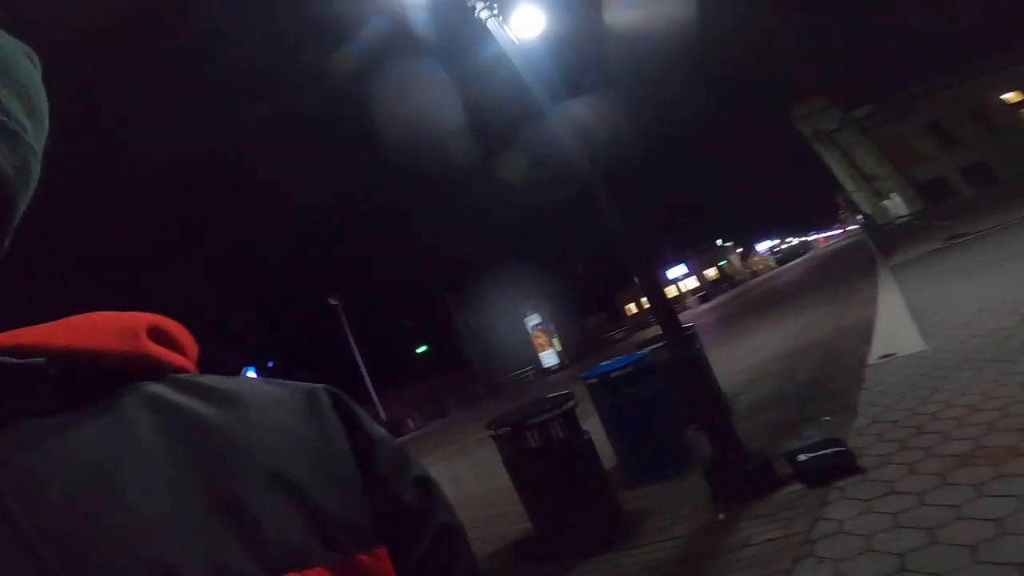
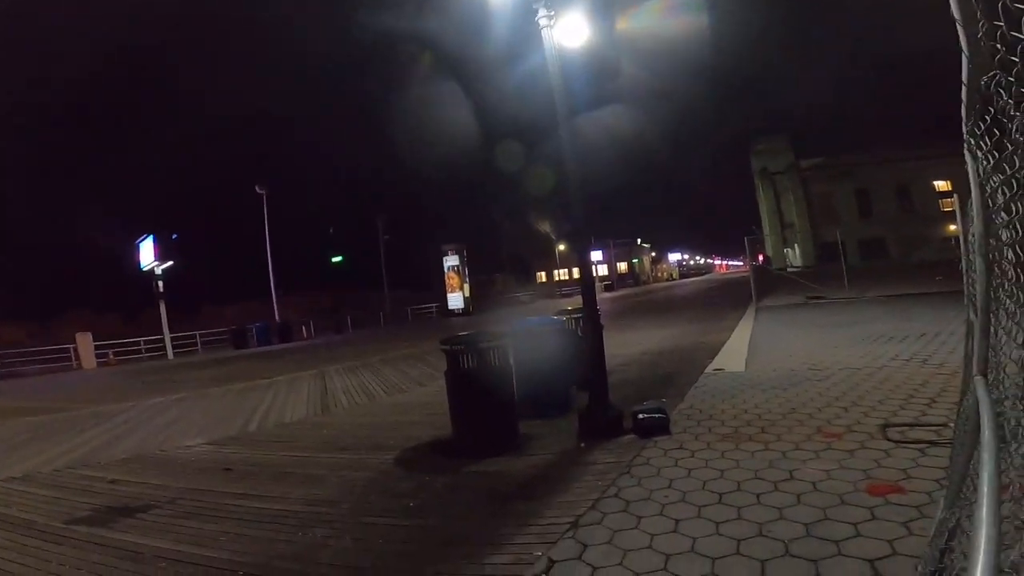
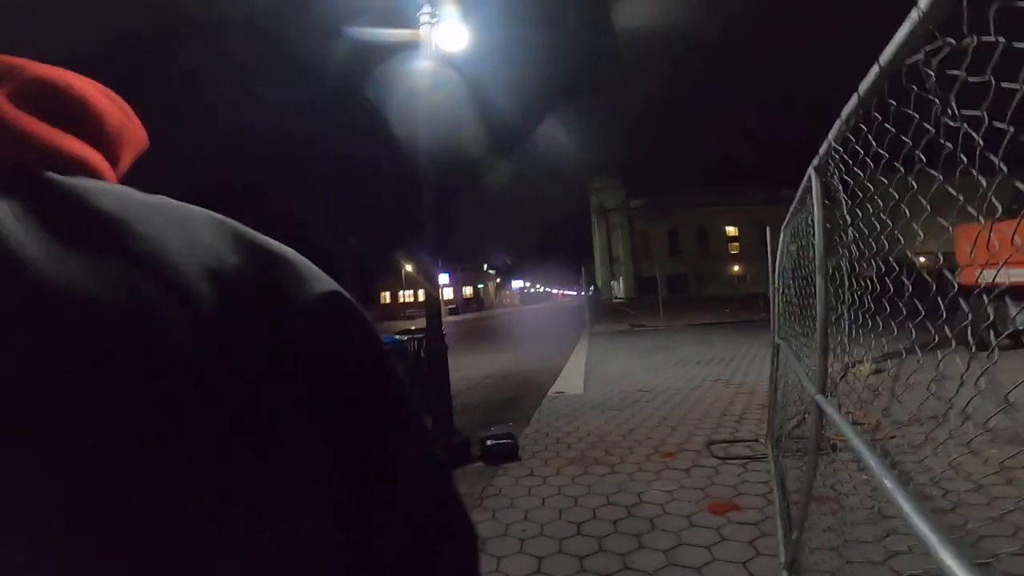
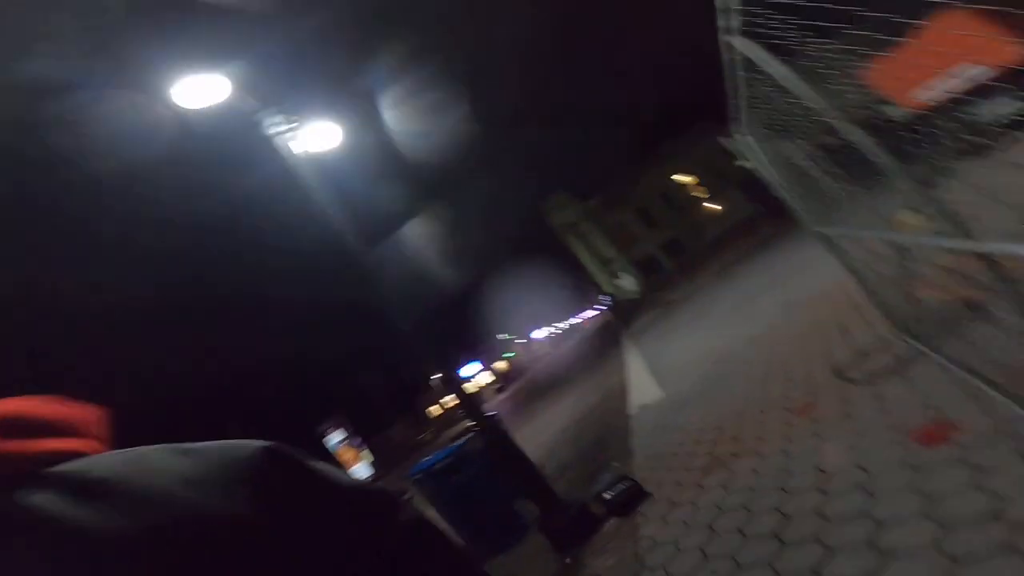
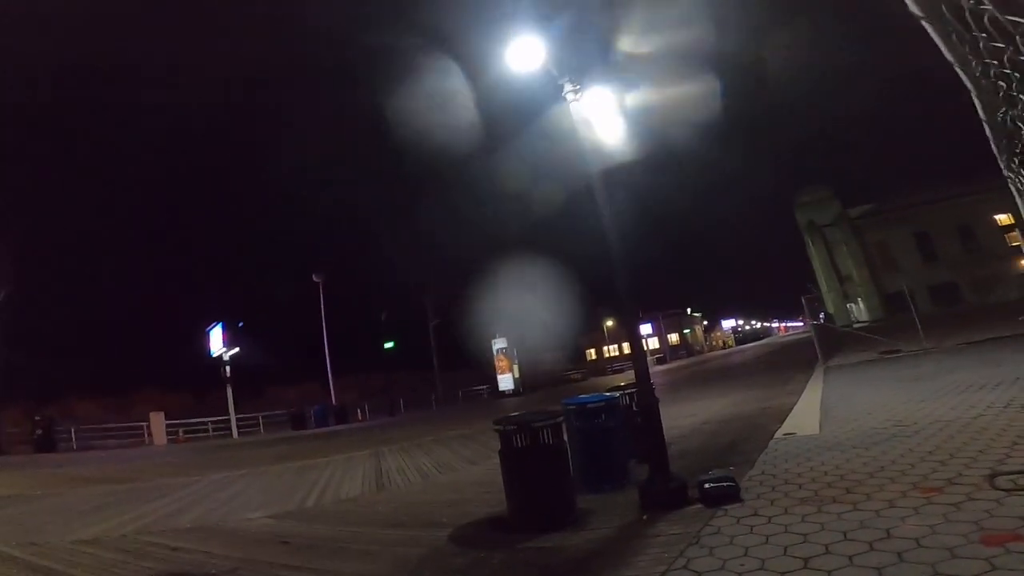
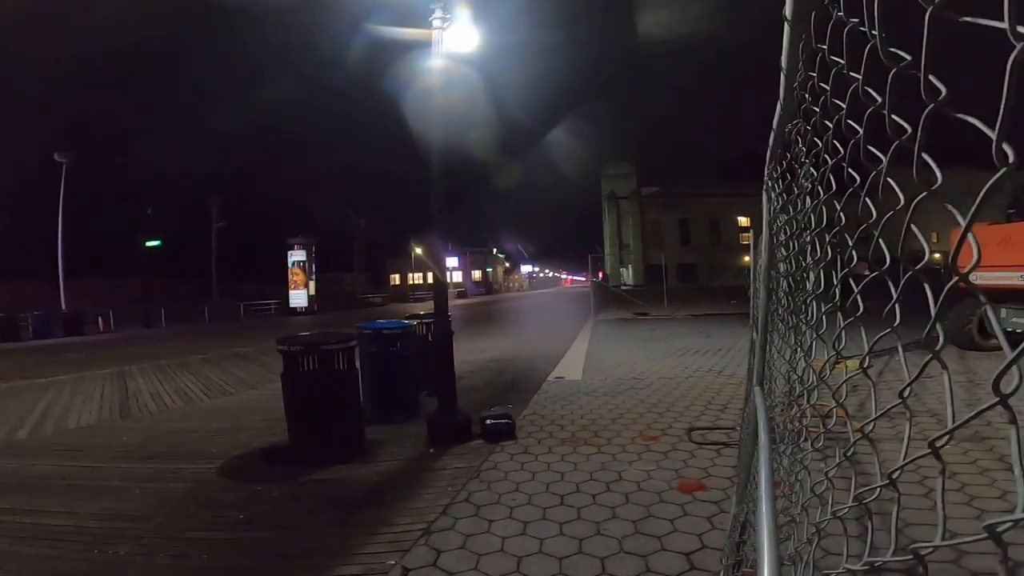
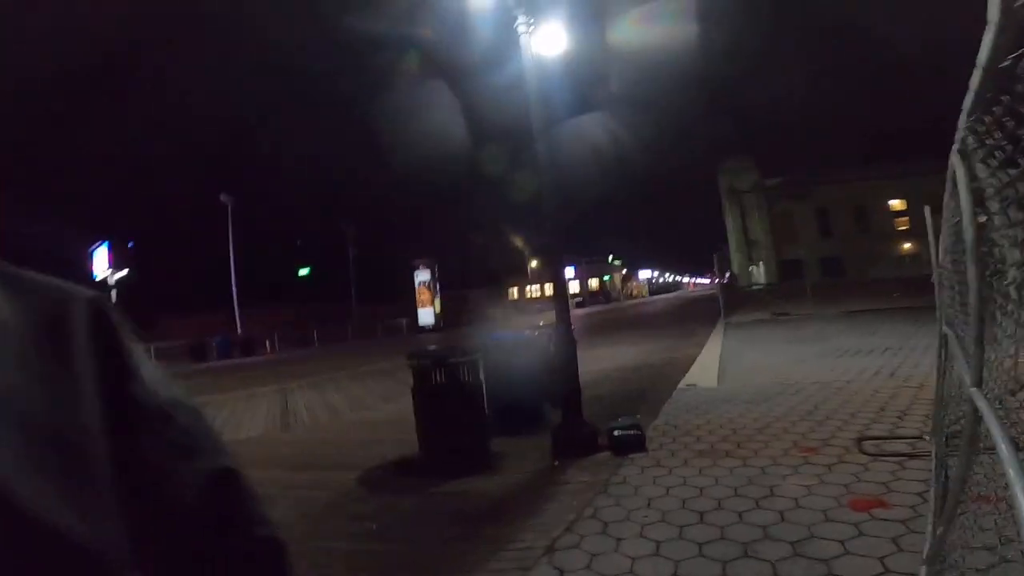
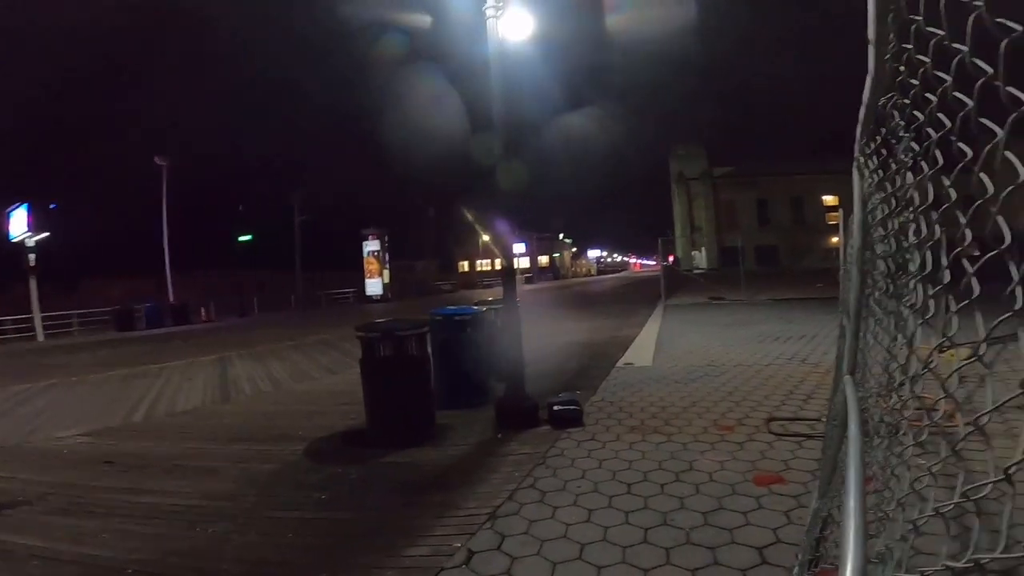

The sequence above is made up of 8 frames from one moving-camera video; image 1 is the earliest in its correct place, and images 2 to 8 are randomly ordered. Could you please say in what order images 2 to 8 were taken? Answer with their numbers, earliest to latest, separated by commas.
4, 3, 7, 5, 2, 8, 6
